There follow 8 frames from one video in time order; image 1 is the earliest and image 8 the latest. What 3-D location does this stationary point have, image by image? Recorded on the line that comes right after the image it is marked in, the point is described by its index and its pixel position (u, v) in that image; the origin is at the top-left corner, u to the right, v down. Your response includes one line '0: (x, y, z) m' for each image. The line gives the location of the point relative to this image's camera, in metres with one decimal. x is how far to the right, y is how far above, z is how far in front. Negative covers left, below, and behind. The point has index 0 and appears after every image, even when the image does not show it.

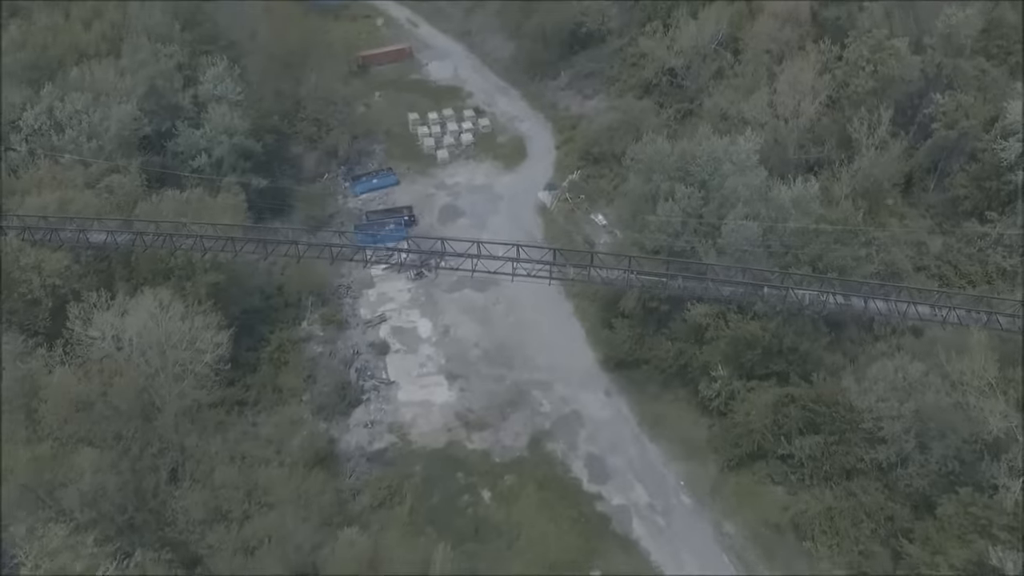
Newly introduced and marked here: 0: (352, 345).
0: (-3.2, -1.2, +14.9) m
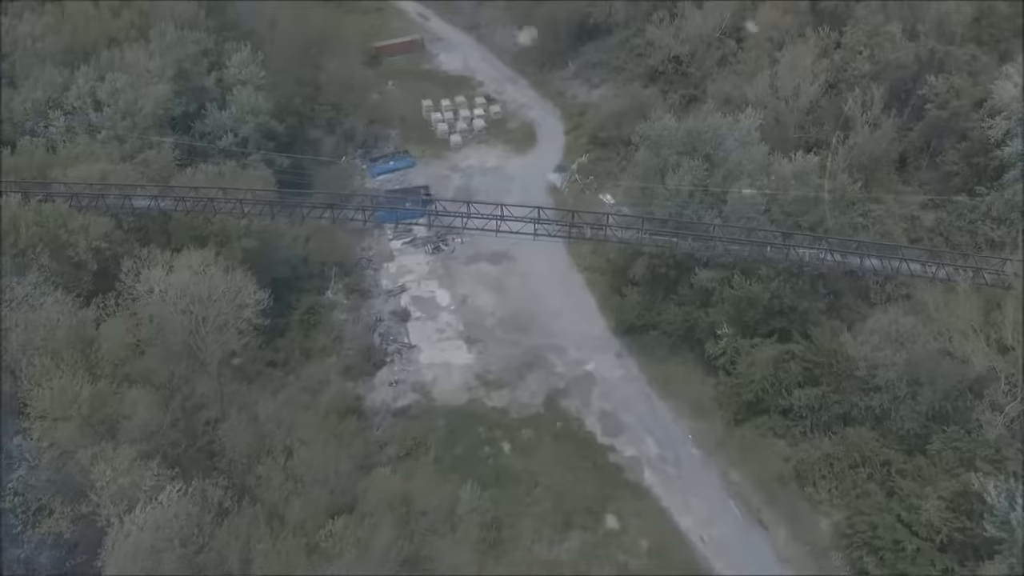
0: (-2.9, -0.6, +15.8) m
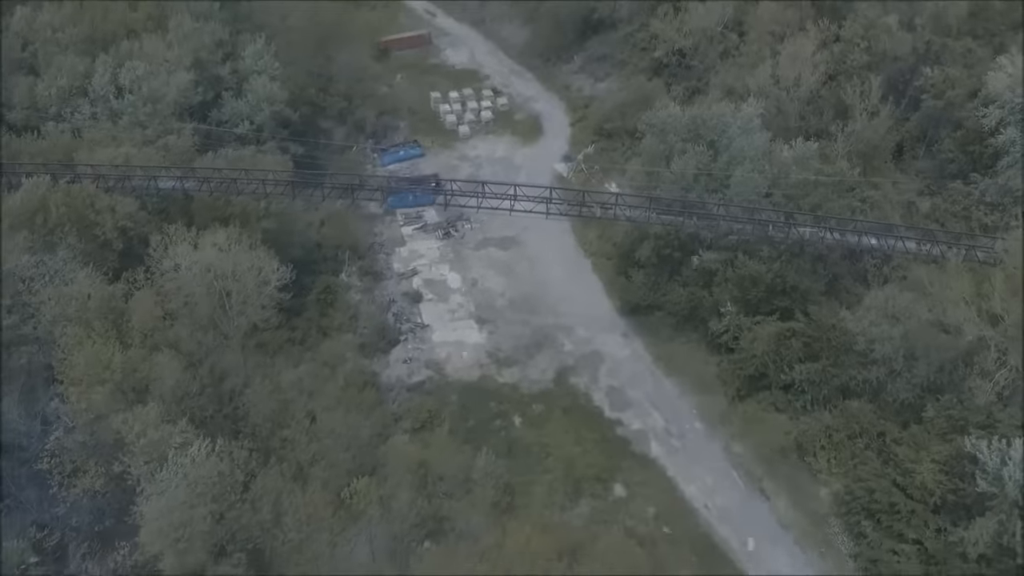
0: (-2.7, -0.2, +16.3) m
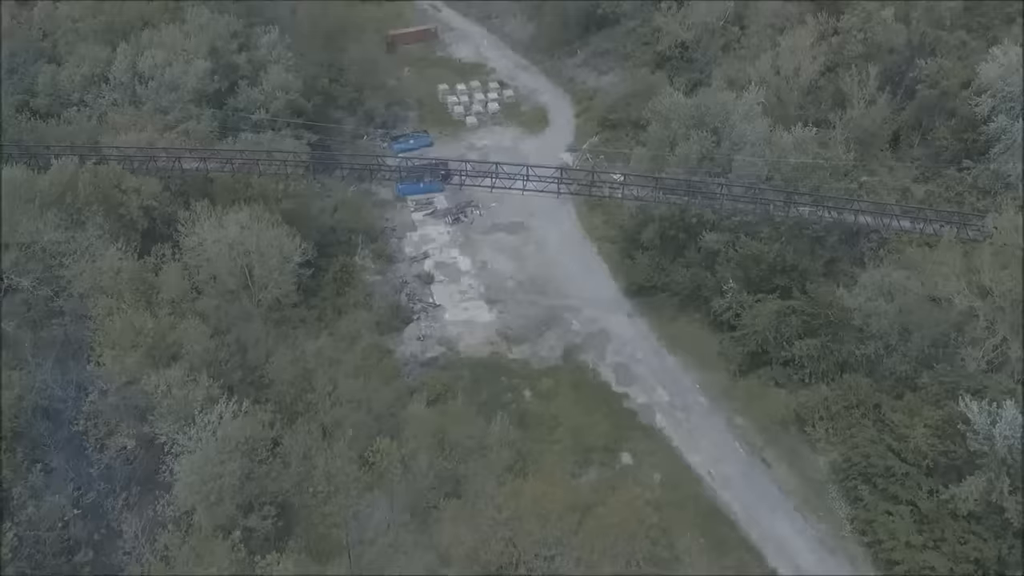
0: (-2.5, +0.3, +16.8) m
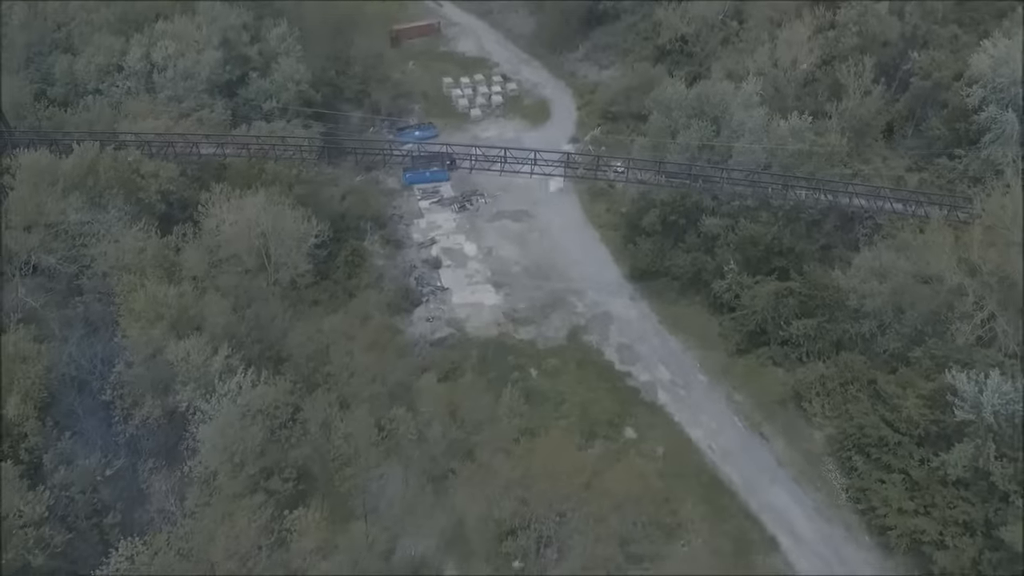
0: (-2.3, +0.6, +17.3) m
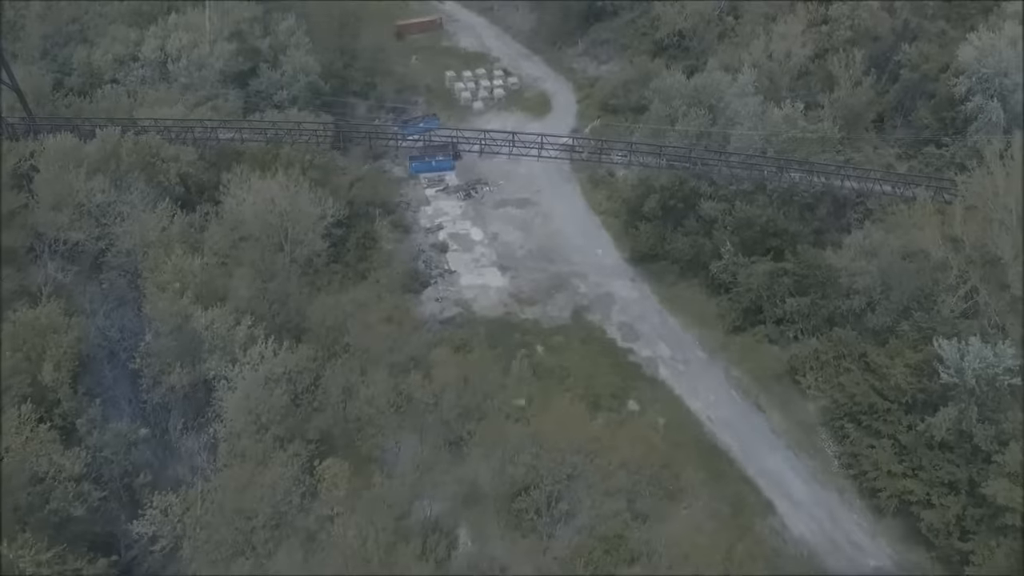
0: (-2.2, +1.0, +18.0) m
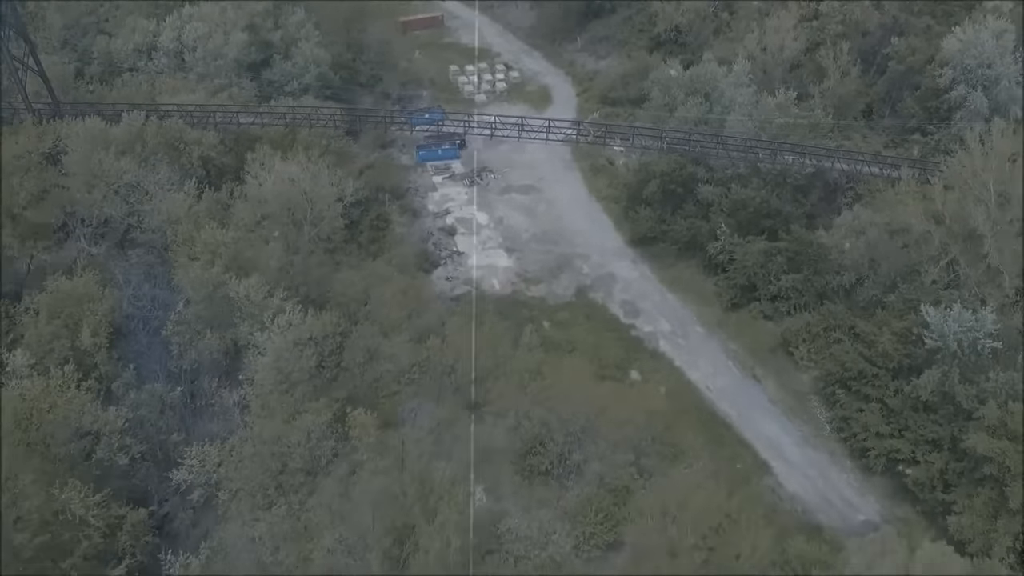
0: (-2.1, +1.5, +18.7) m
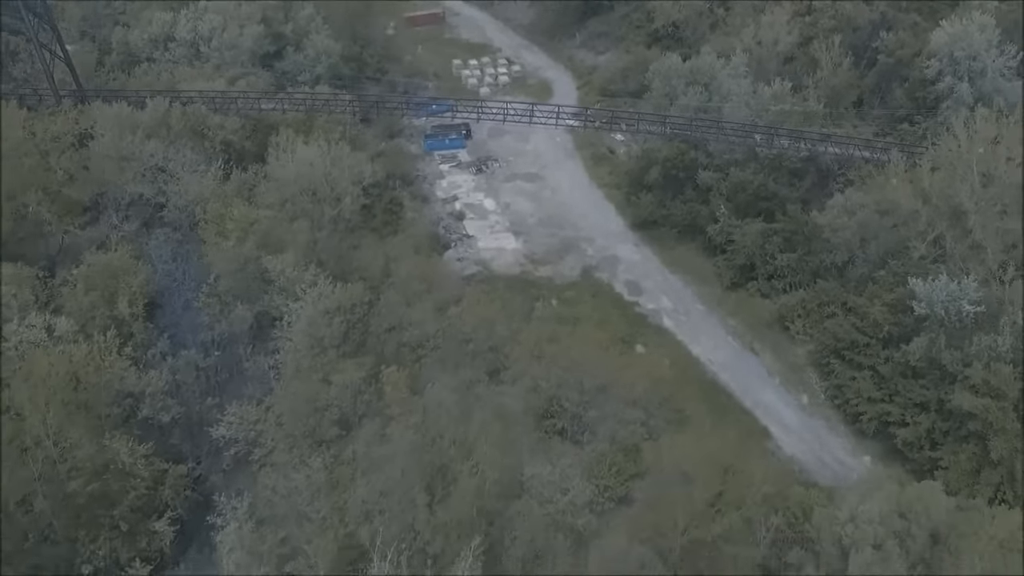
0: (-1.9, +2.0, +19.5) m
